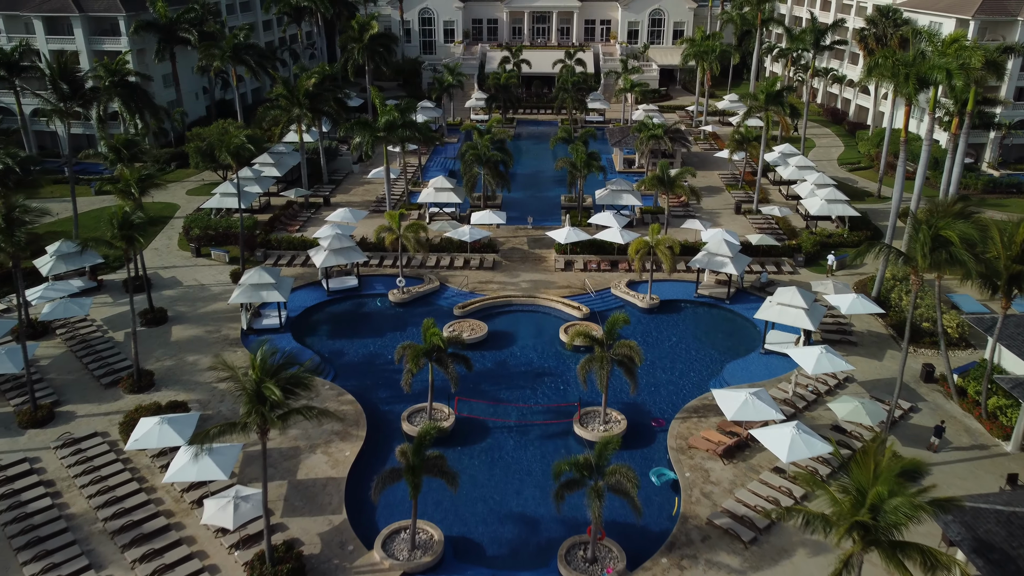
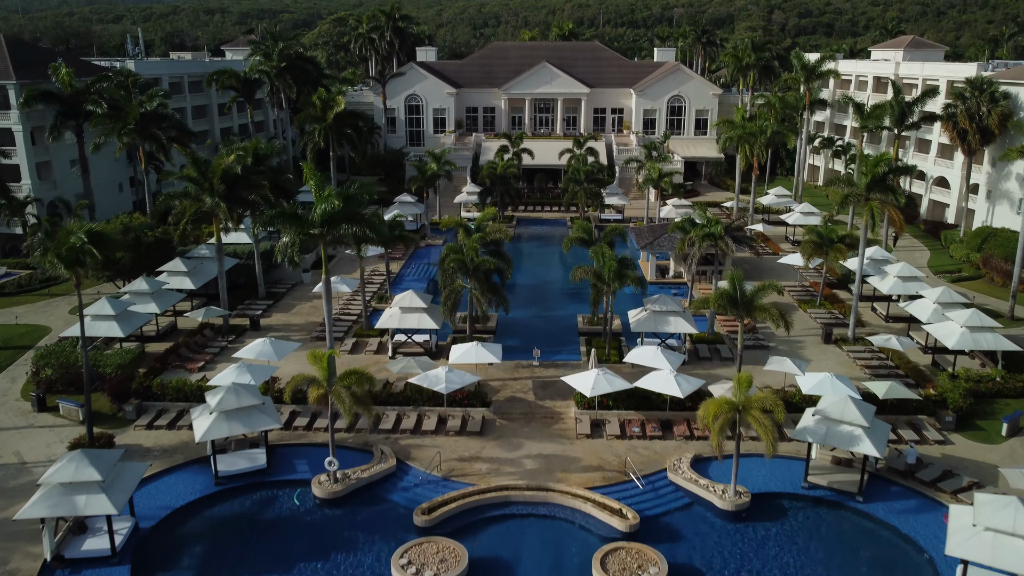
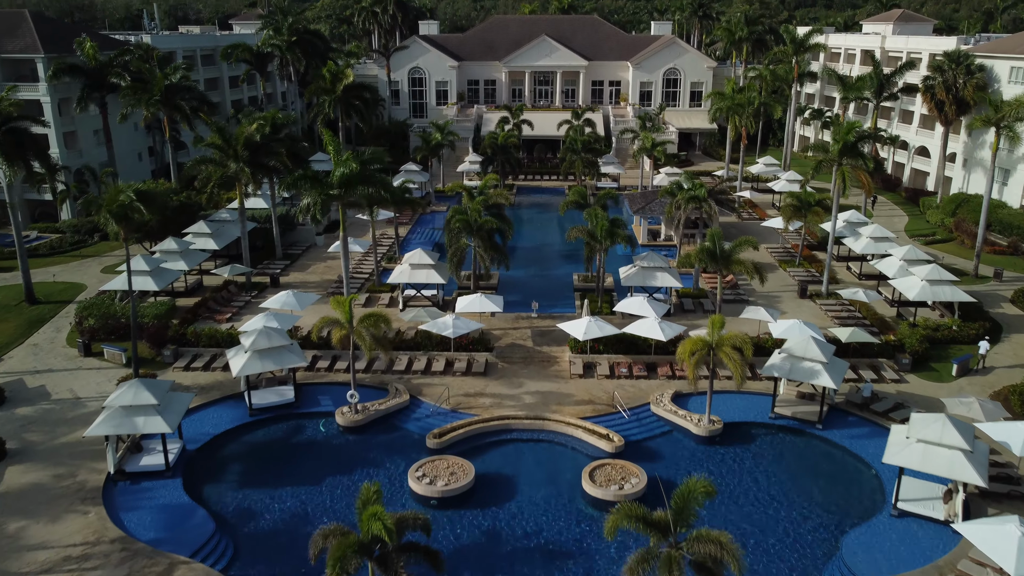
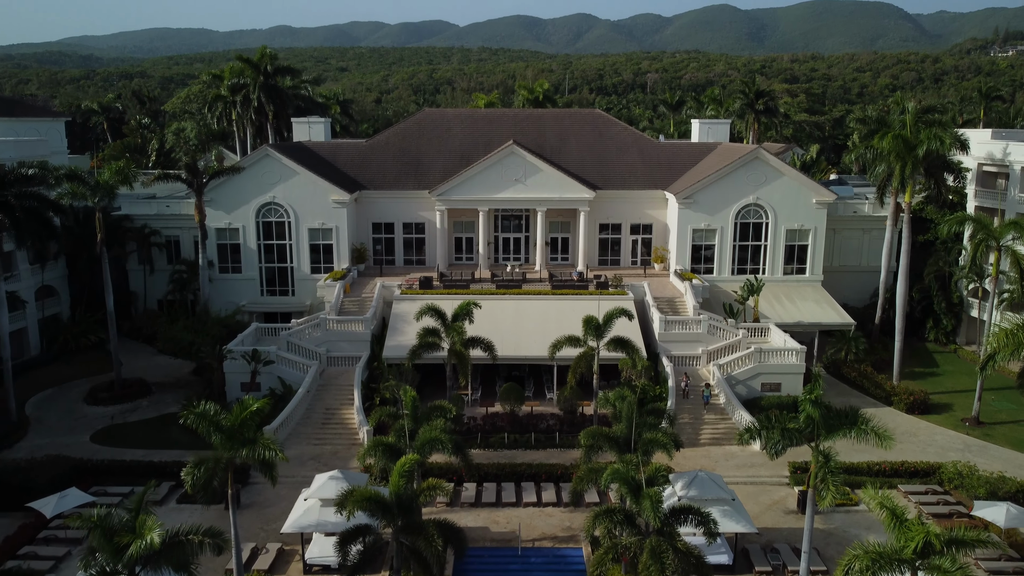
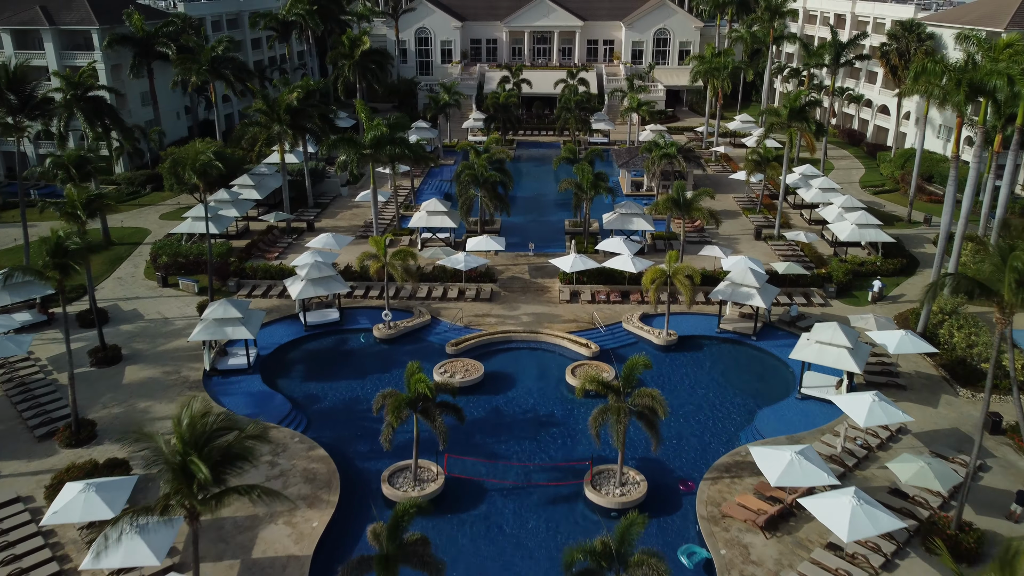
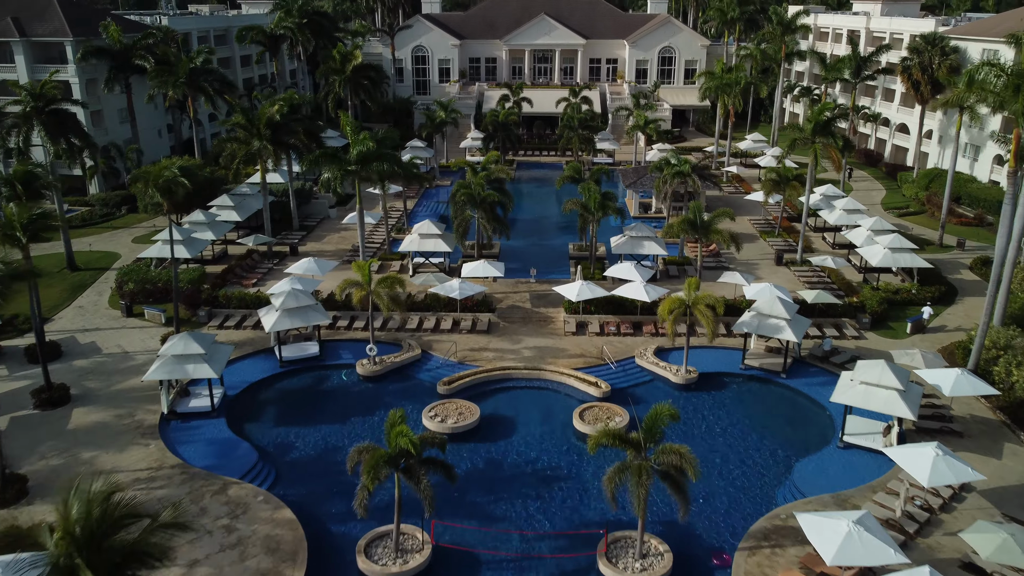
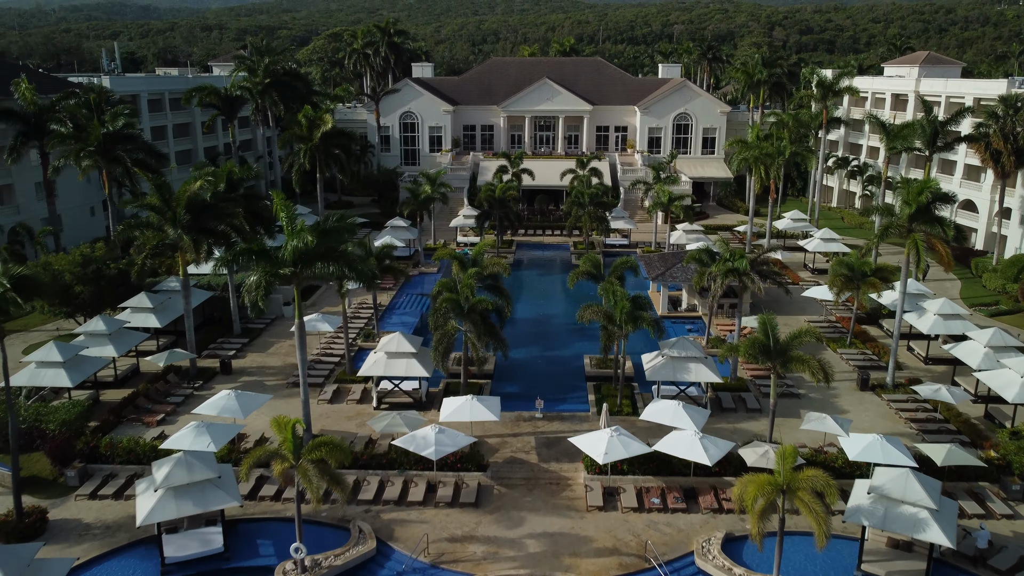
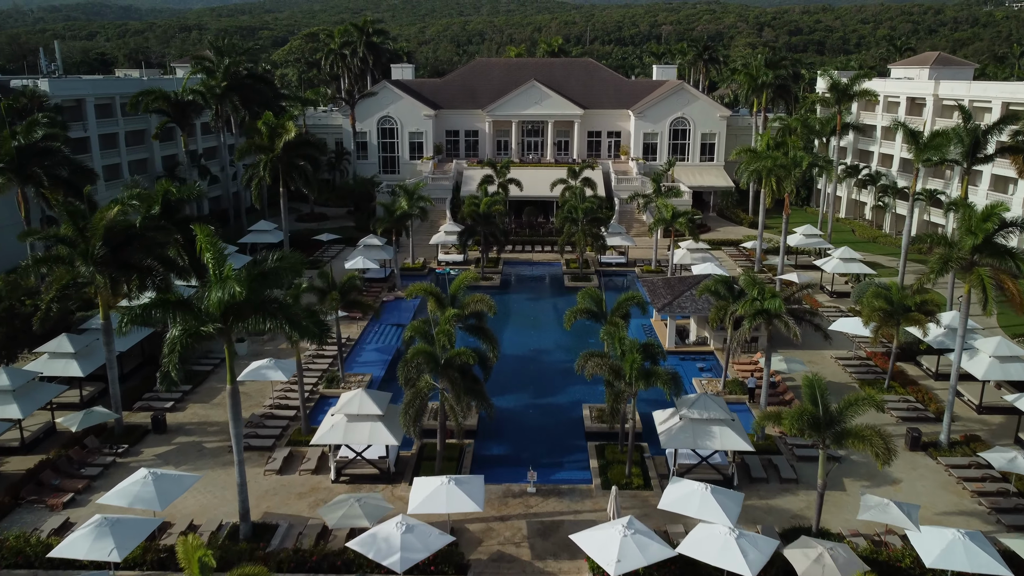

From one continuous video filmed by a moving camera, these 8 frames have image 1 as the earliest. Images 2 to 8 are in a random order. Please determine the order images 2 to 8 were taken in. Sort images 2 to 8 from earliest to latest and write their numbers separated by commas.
5, 6, 3, 2, 7, 8, 4
